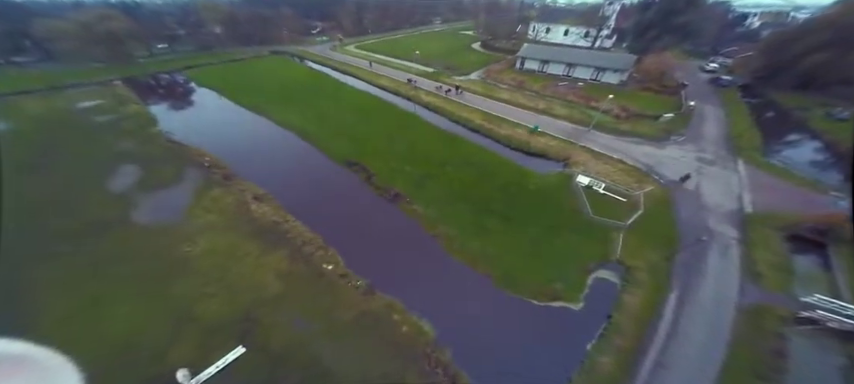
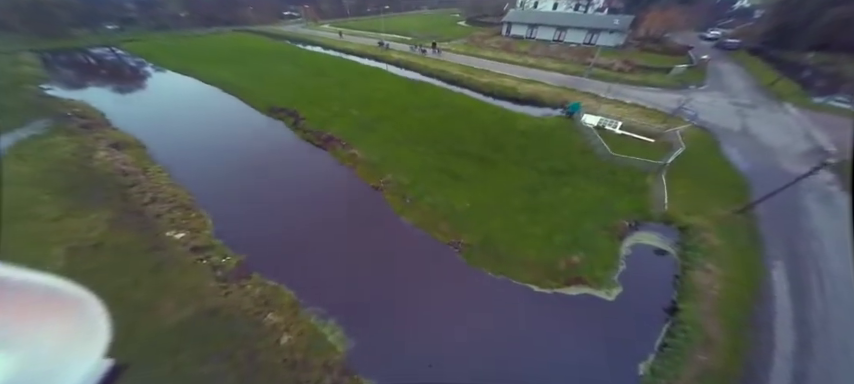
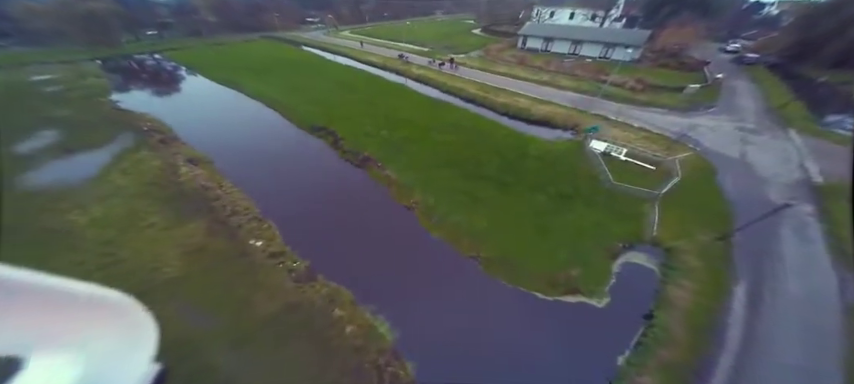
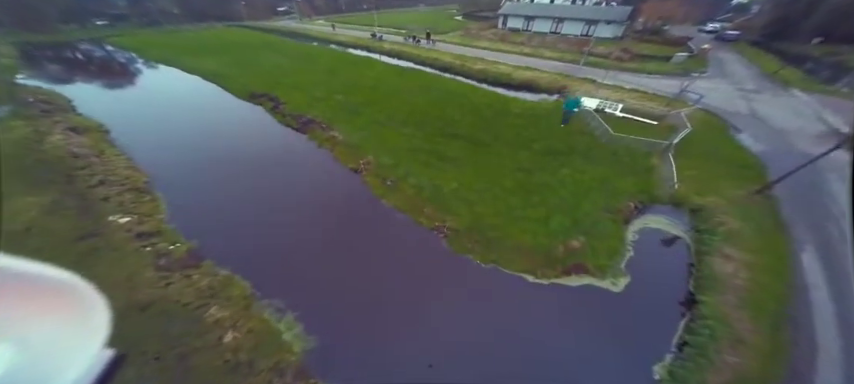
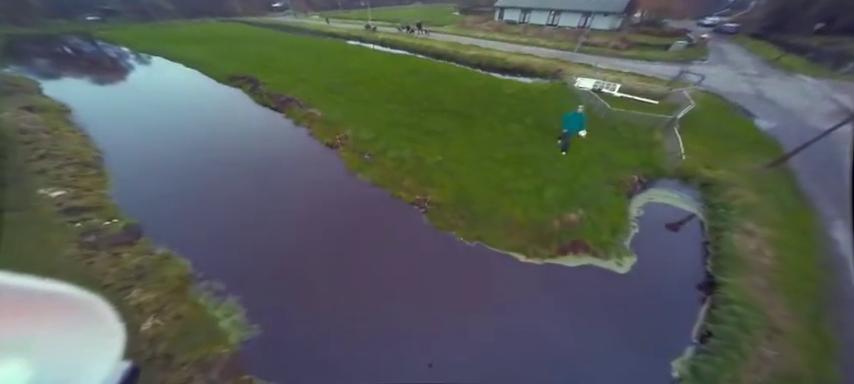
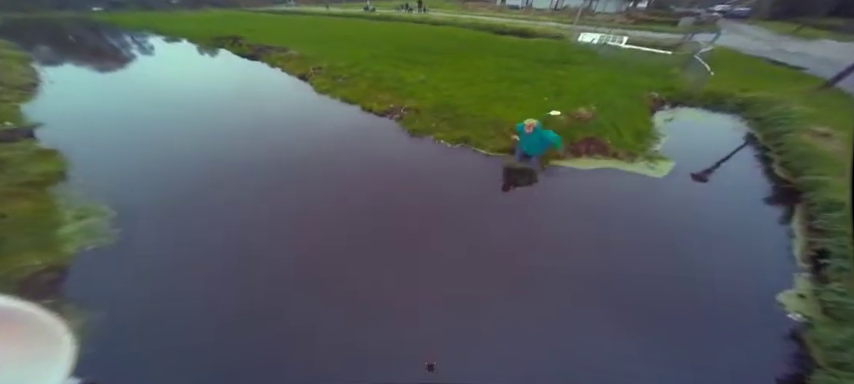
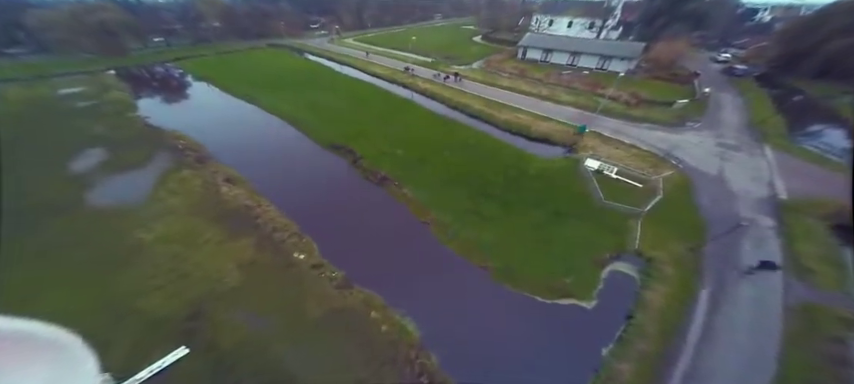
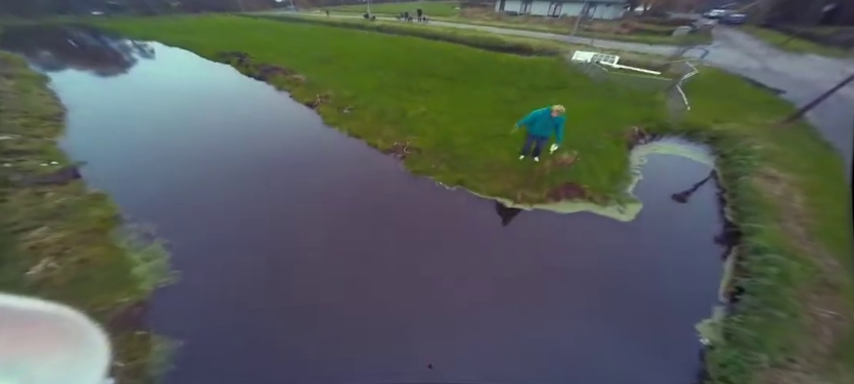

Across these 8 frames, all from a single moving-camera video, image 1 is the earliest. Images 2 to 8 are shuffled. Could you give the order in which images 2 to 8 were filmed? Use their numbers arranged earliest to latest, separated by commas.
7, 3, 2, 4, 5, 8, 6
